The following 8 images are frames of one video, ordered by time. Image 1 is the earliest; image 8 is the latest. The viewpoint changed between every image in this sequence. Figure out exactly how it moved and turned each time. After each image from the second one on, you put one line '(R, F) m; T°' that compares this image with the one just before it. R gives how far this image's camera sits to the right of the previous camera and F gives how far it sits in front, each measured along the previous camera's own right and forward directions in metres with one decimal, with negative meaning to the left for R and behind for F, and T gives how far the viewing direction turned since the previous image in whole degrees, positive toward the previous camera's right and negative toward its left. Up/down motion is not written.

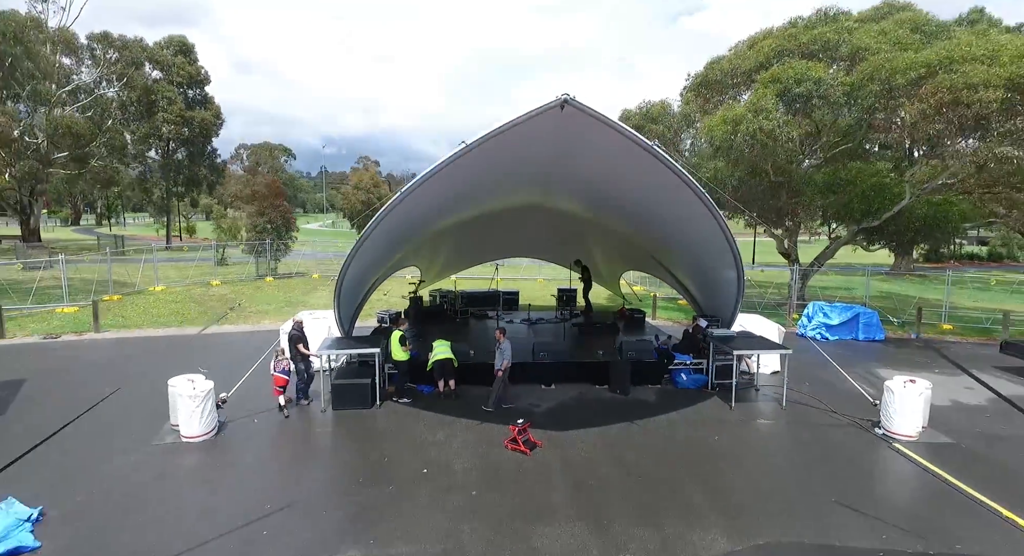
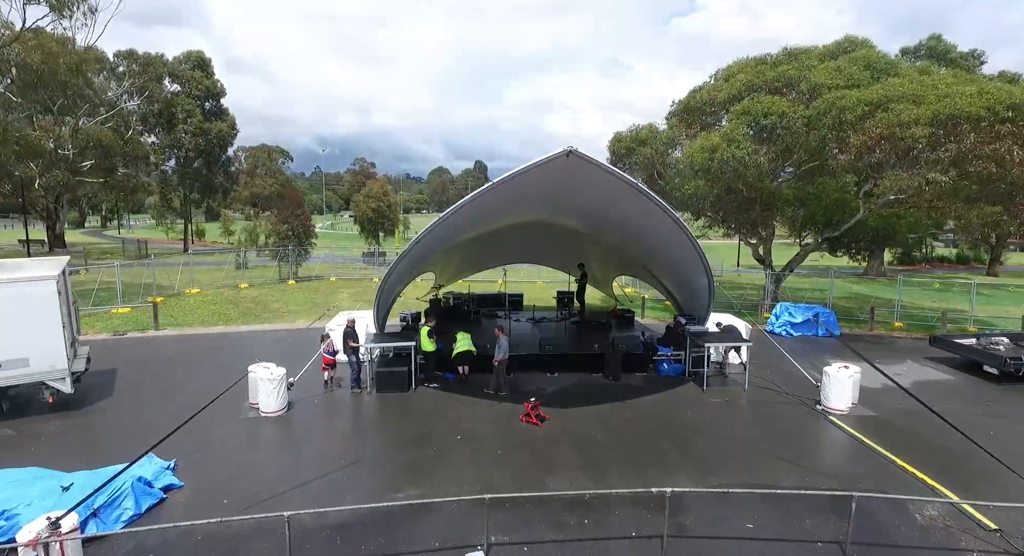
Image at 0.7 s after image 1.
(-0.4, -2.3) m; +1°
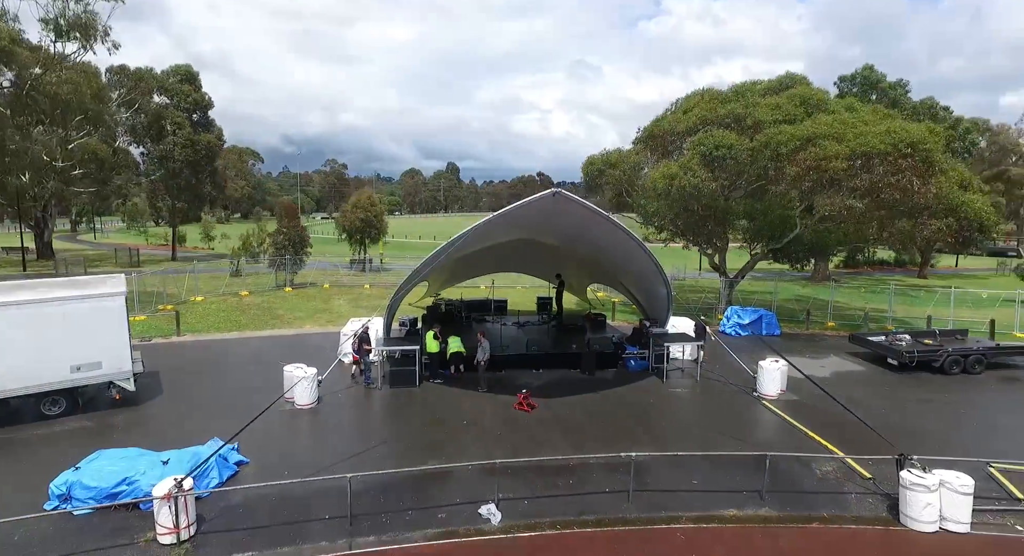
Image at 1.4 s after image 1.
(-0.6, -2.4) m; +3°
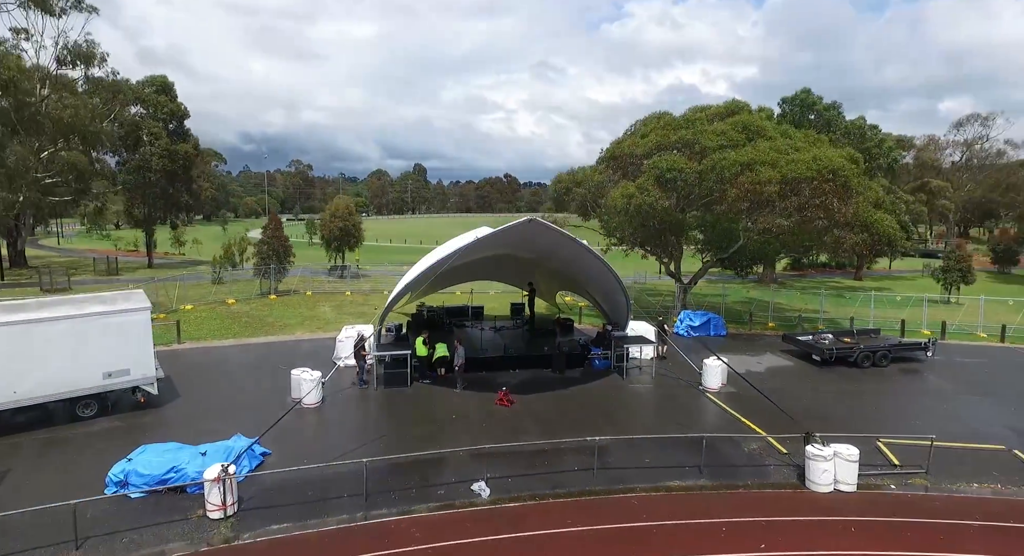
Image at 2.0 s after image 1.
(-0.4, -2.1) m; +3°
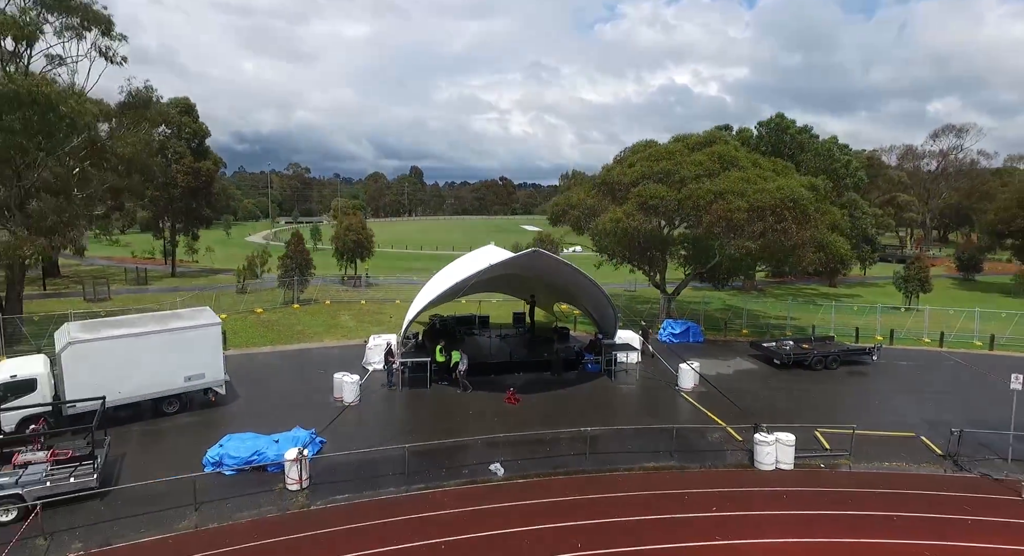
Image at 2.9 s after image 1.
(-0.4, -3.0) m; +1°
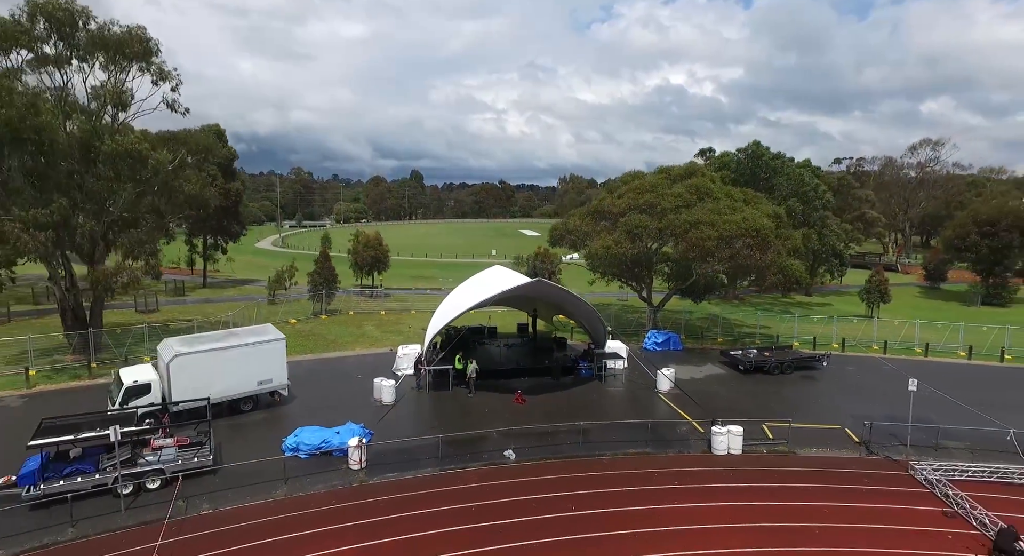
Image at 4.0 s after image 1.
(-0.4, -4.1) m; 0°
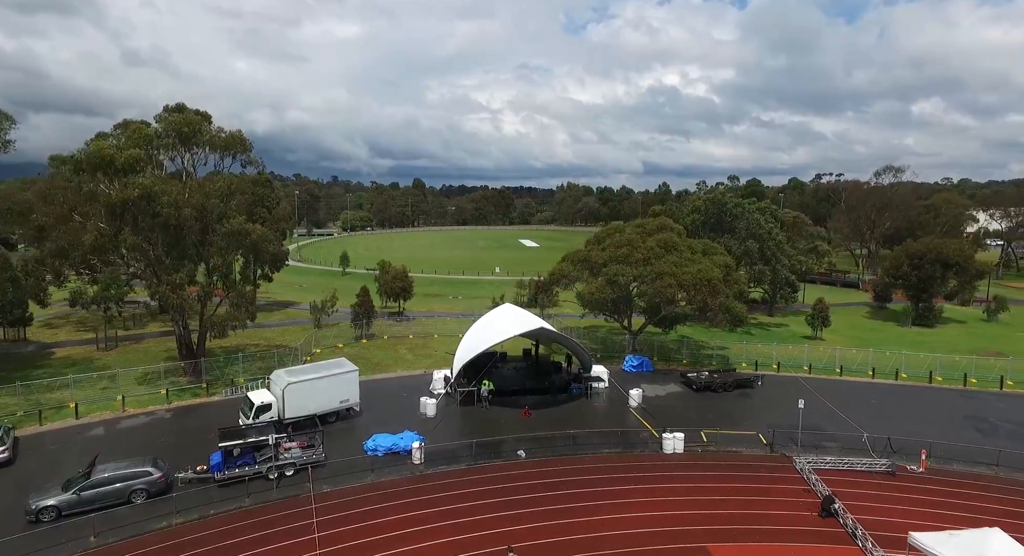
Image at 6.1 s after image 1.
(-0.7, -8.1) m; 0°
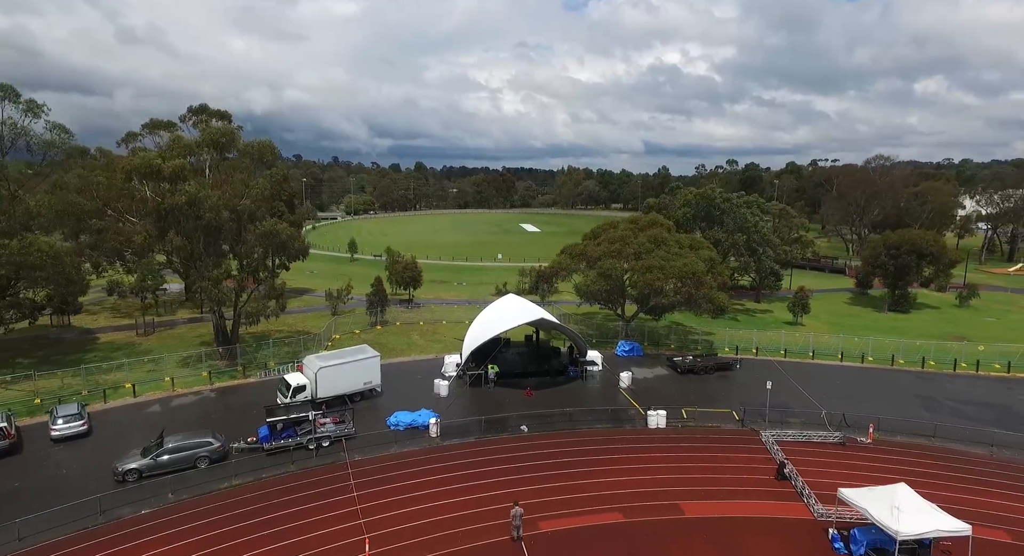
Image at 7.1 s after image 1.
(-0.2, -3.6) m; 0°
